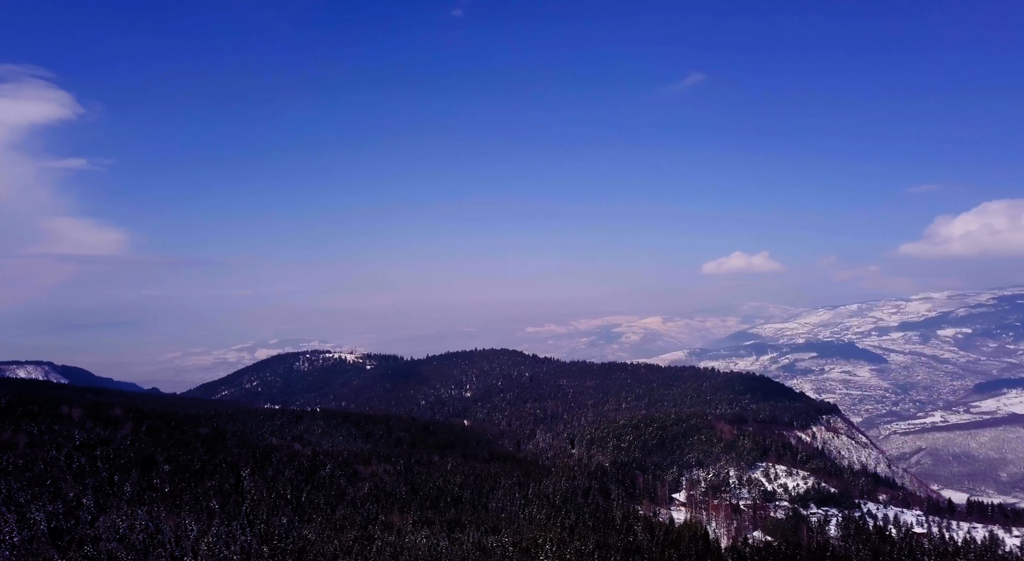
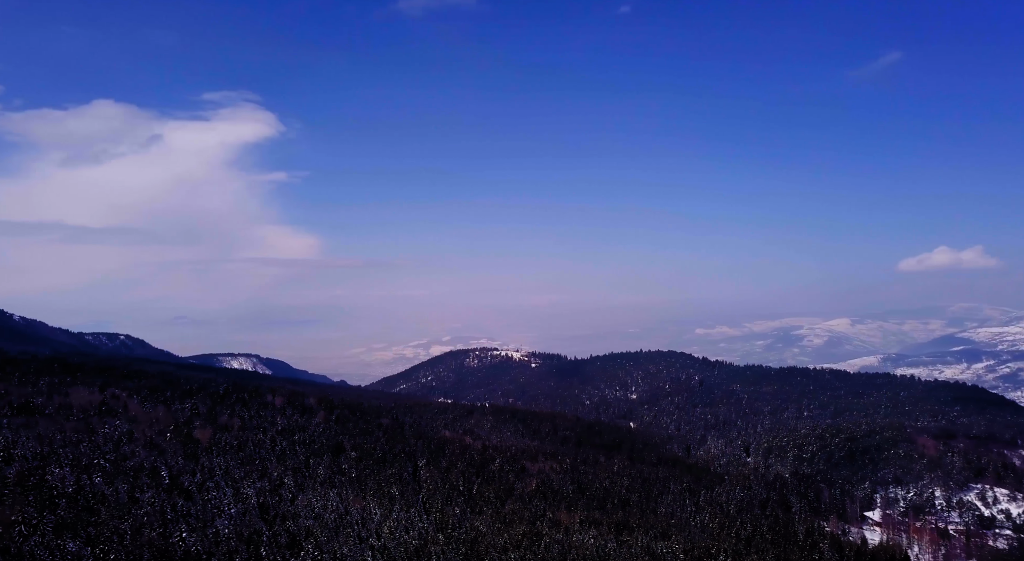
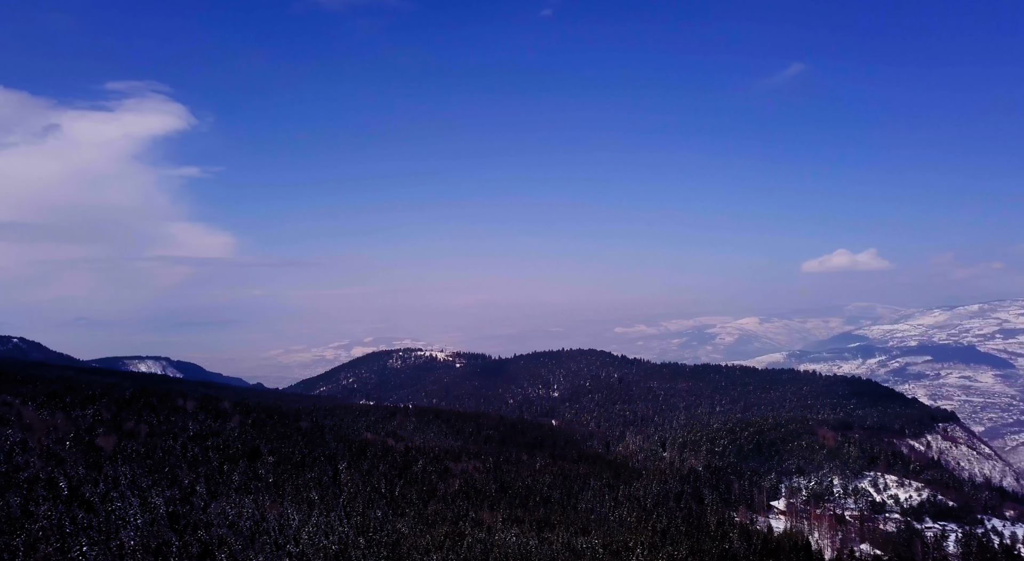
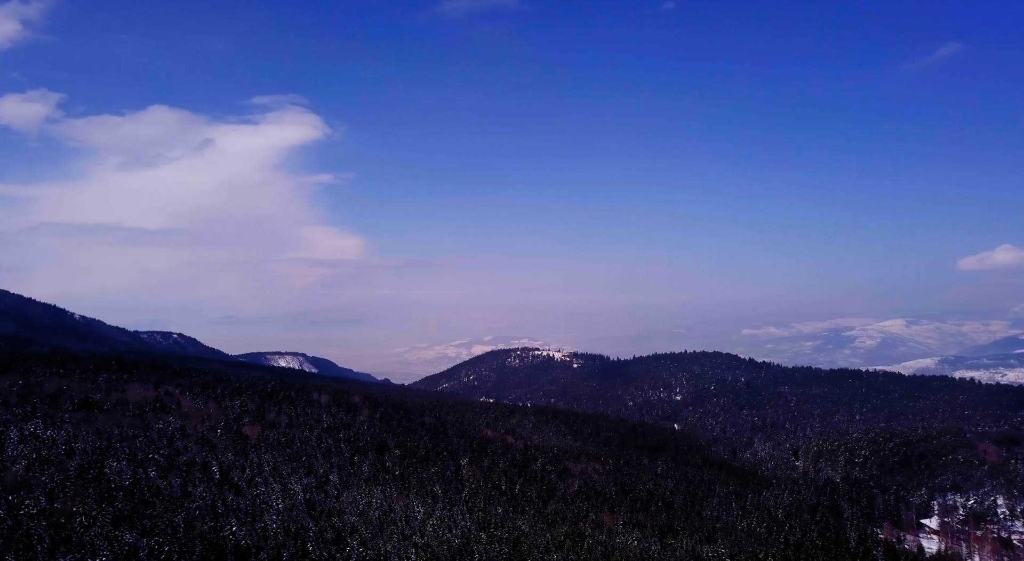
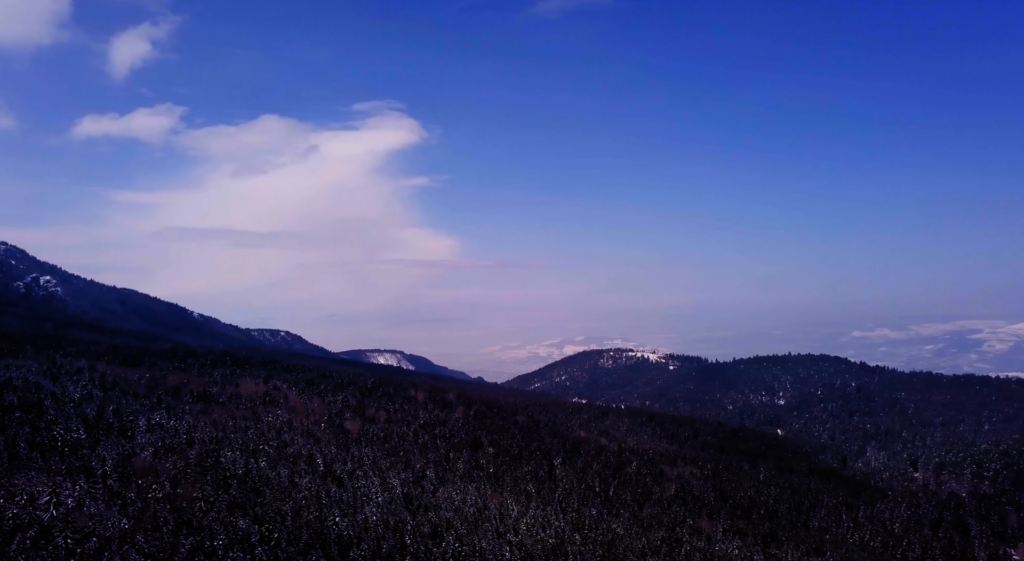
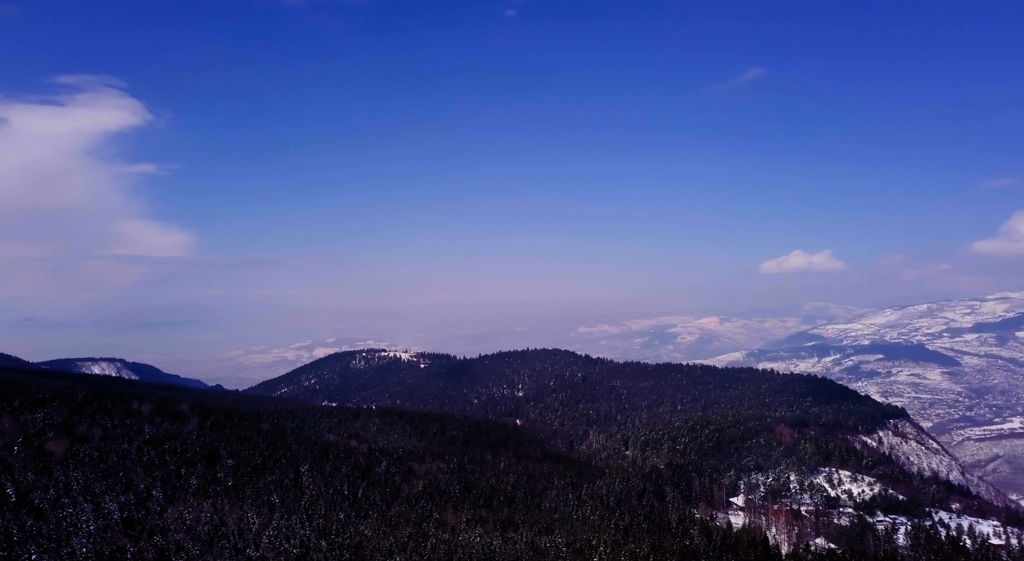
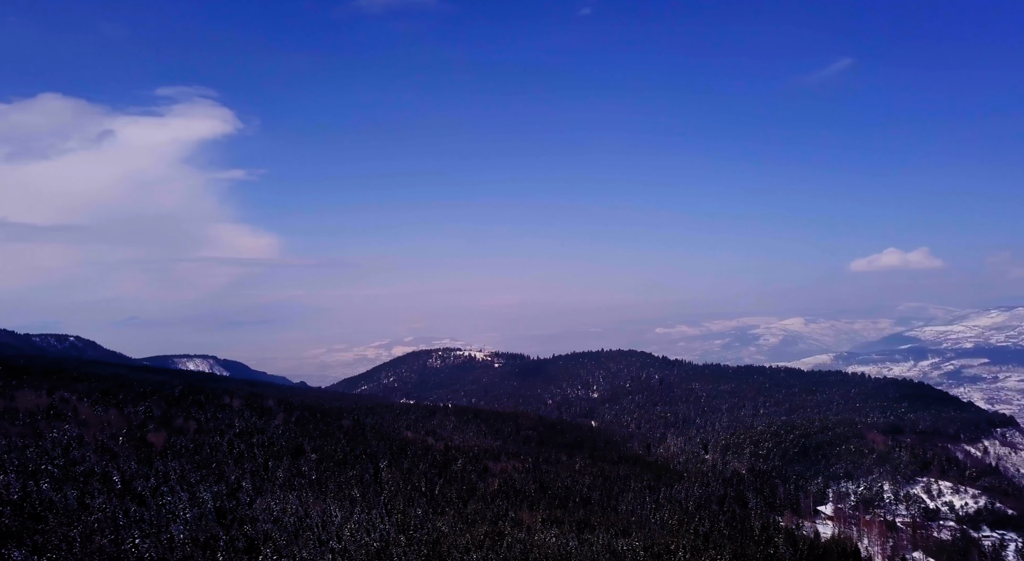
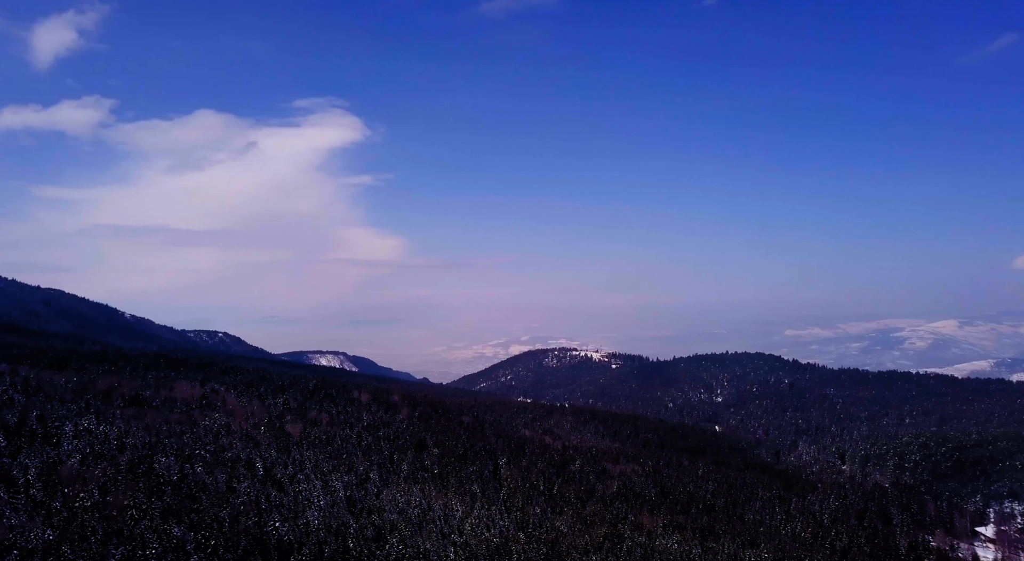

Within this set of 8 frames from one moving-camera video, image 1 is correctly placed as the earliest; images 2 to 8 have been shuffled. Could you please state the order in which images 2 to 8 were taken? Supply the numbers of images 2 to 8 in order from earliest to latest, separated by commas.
6, 3, 7, 2, 4, 8, 5
